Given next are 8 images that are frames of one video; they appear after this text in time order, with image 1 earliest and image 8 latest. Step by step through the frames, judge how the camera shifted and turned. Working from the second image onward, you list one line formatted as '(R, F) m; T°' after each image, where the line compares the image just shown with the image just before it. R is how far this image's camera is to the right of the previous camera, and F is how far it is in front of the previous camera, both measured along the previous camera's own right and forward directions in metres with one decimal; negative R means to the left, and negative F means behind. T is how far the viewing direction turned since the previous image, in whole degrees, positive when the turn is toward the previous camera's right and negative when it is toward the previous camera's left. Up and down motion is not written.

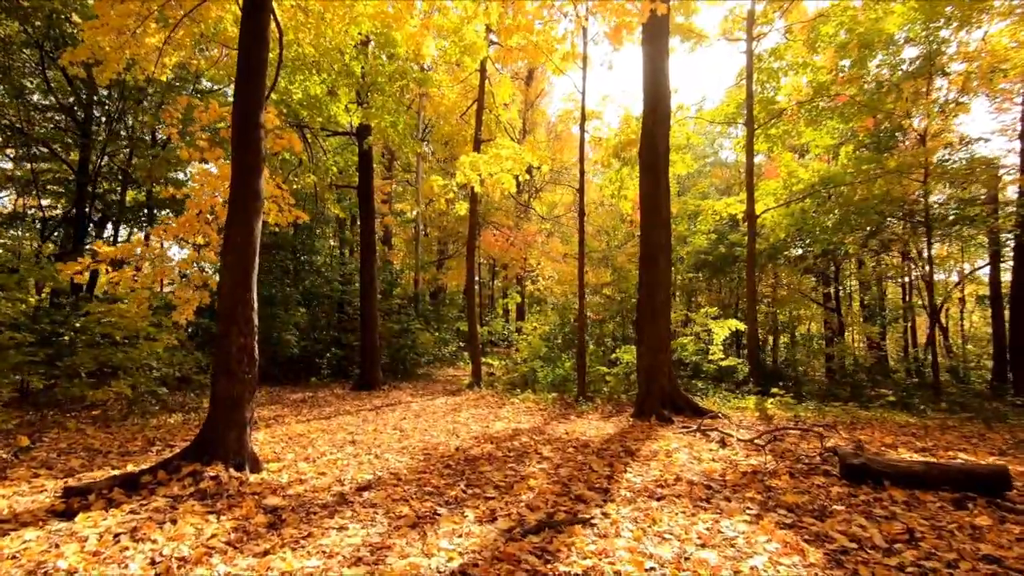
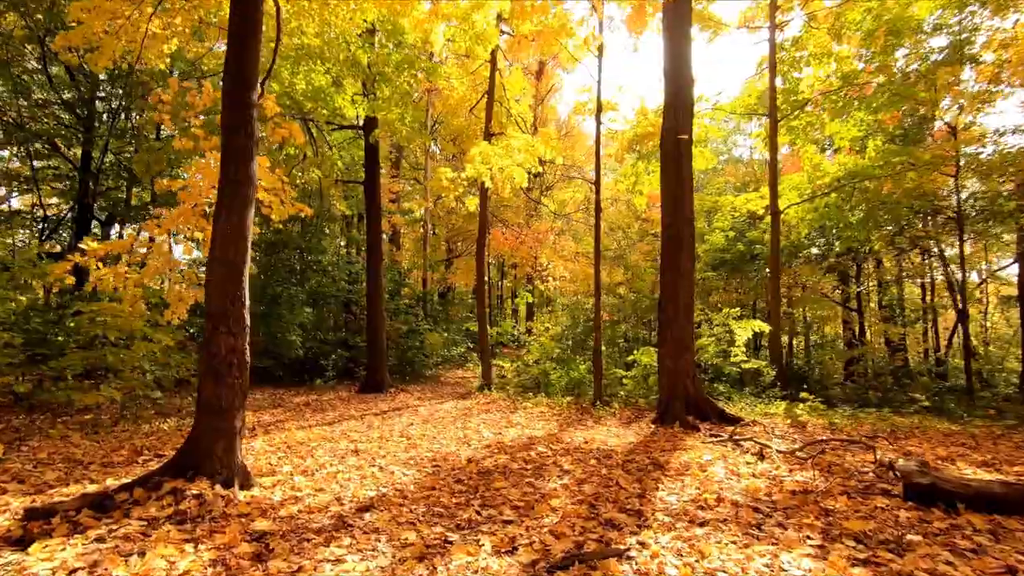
(-0.1, +0.5) m; -1°
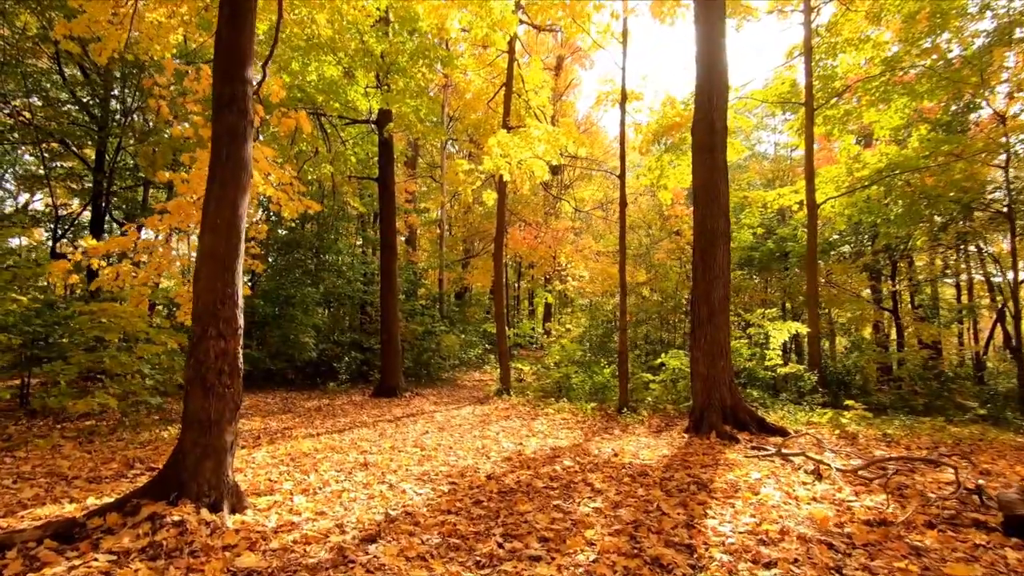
(-0.1, +0.5) m; -2°
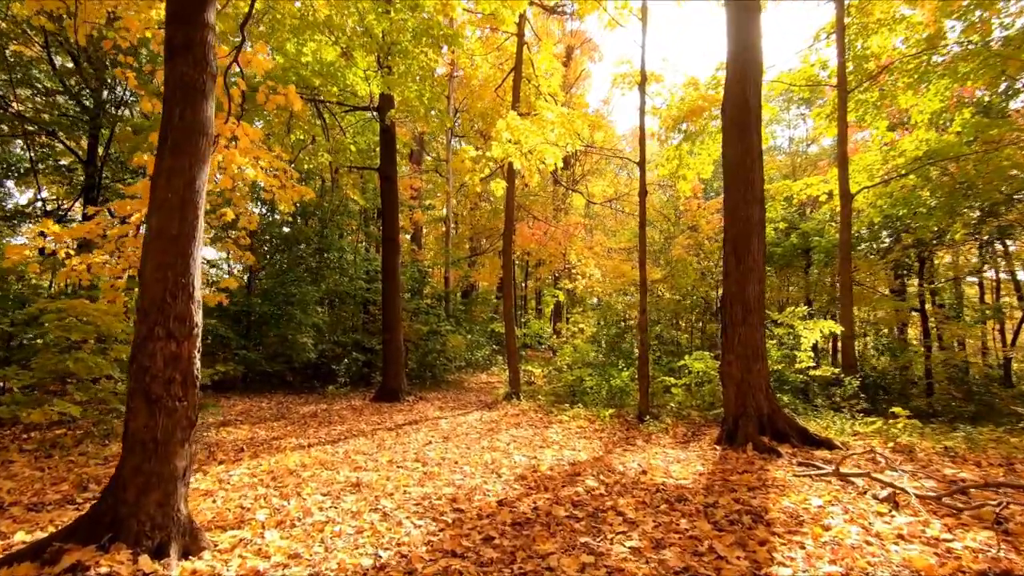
(-0.1, +0.7) m; -1°
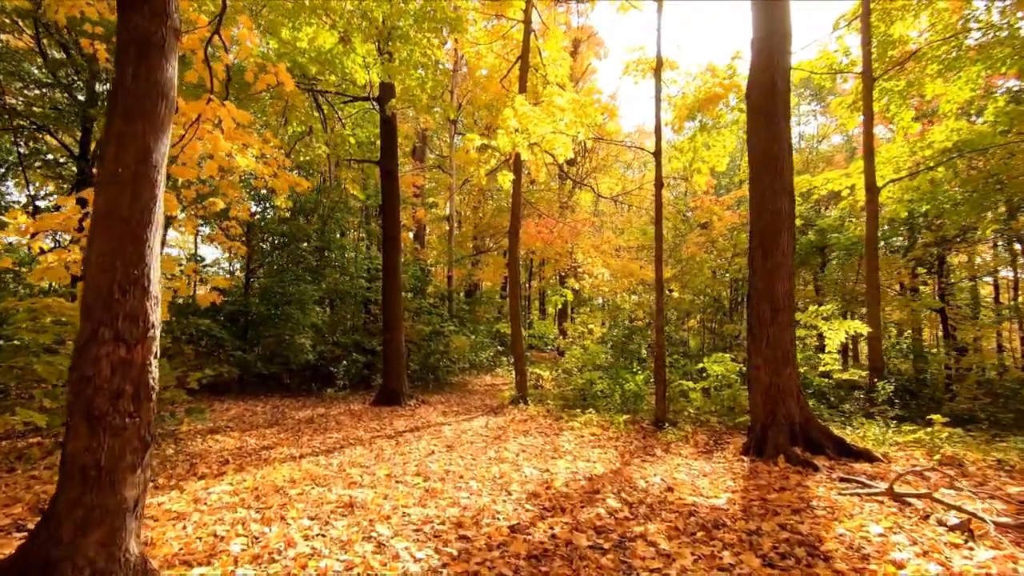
(-0.1, +0.5) m; 0°
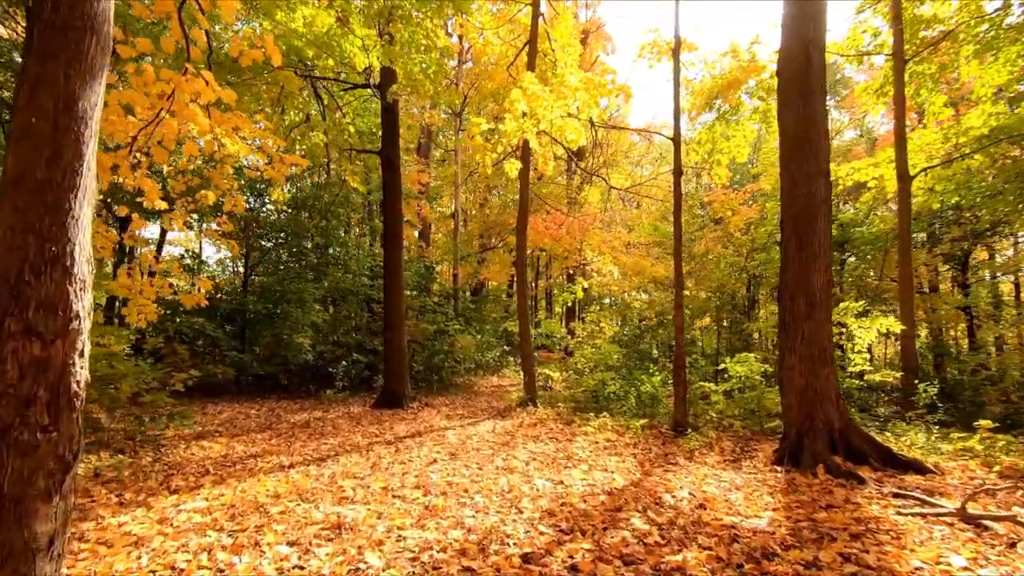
(0.0, +0.5) m; -1°
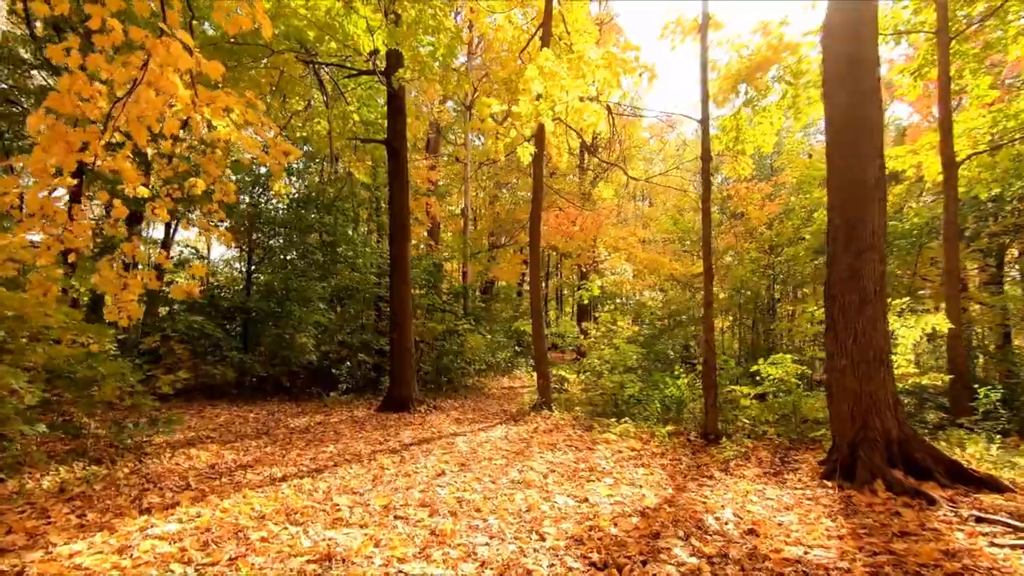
(-0.1, +0.5) m; -1°
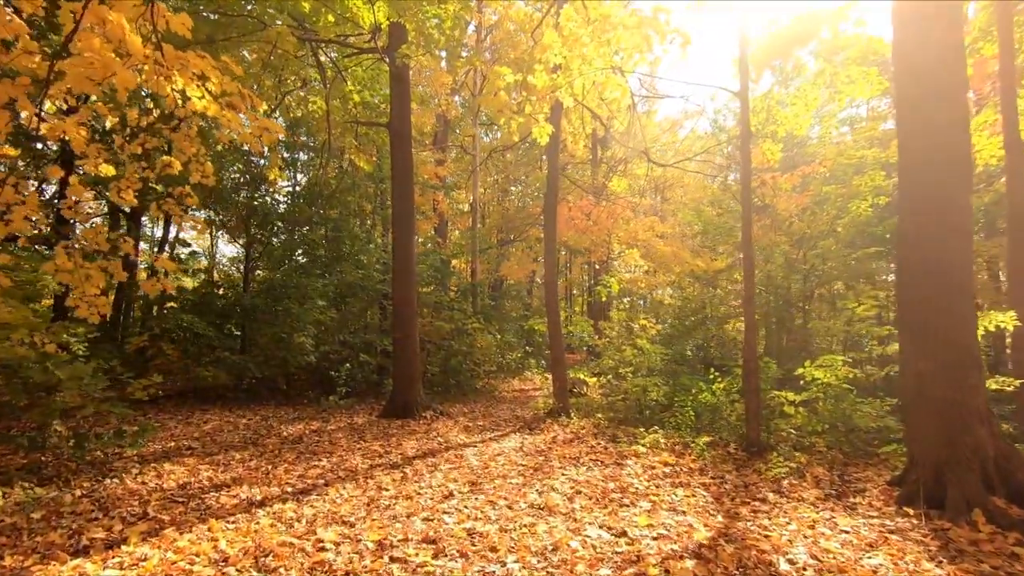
(-0.1, +0.7) m; -1°
